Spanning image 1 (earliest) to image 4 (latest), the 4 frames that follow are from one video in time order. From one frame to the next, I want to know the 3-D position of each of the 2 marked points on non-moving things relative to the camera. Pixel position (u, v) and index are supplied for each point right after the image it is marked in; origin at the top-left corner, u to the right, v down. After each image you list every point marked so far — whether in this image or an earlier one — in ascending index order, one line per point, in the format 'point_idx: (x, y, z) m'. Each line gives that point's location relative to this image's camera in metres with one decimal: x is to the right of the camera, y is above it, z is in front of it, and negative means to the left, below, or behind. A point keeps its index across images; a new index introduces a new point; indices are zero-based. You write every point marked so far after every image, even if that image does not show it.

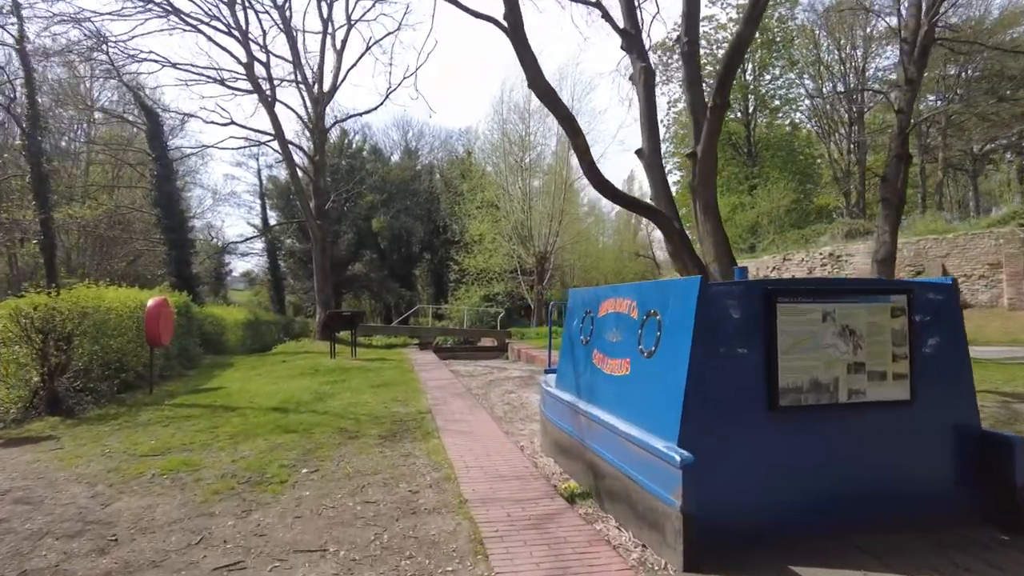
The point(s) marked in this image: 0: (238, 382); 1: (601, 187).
0: (-4.2, -1.5, +10.2) m
1: (+1.5, +1.7, +11.6) m
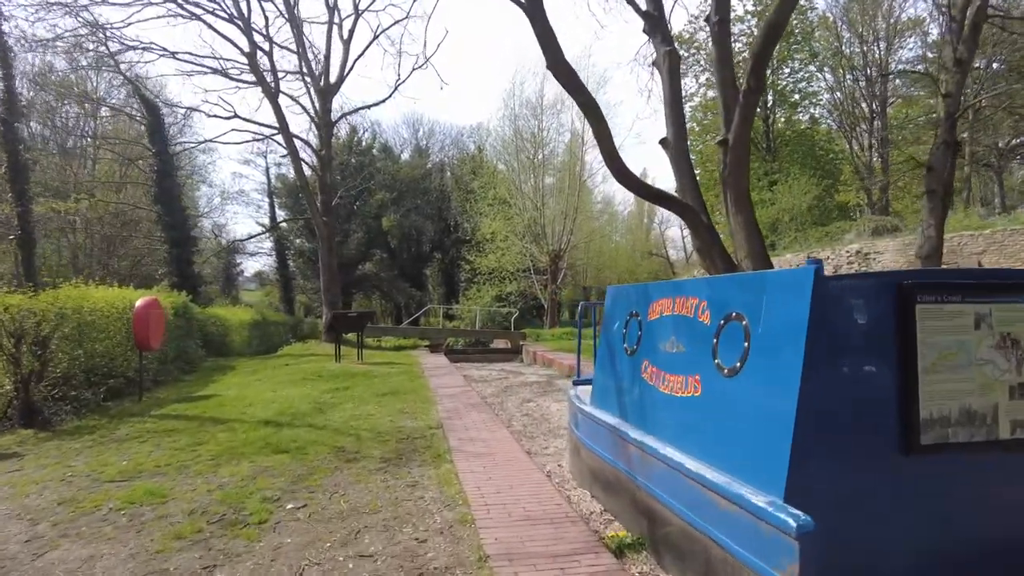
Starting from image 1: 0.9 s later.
0: (-4.0, -1.4, +9.5) m
1: (+1.8, +1.8, +10.7) m
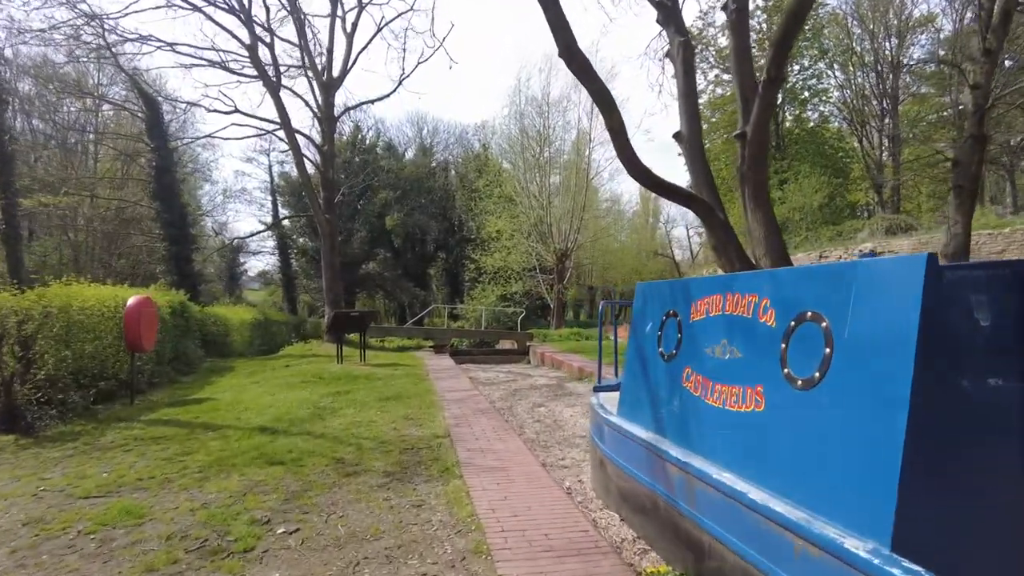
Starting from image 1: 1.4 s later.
0: (-3.8, -1.4, +9.1) m
1: (+1.9, +1.8, +10.3) m
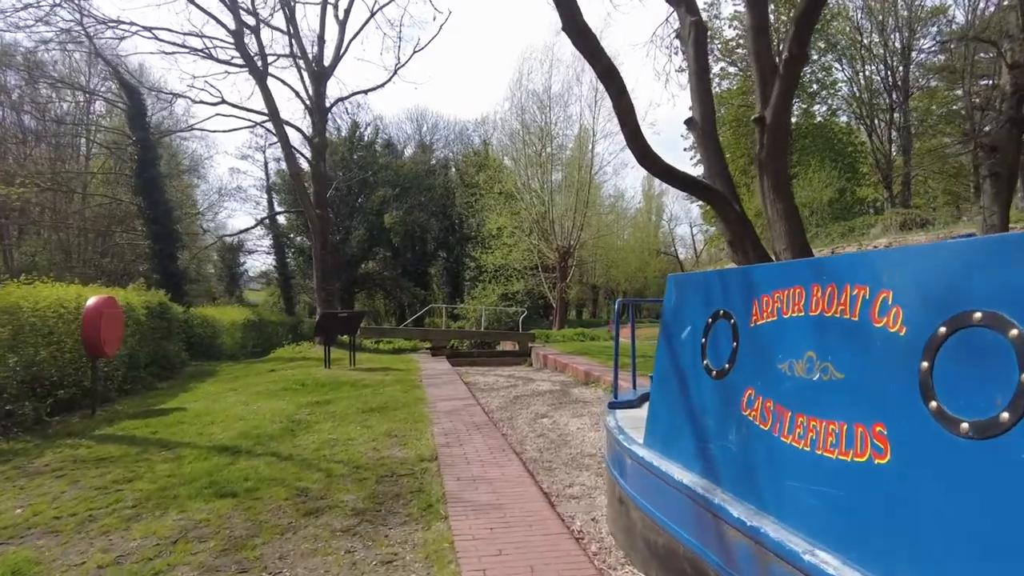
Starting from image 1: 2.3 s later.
0: (-3.8, -1.4, +8.2) m
1: (+1.9, +1.8, +9.4) m
